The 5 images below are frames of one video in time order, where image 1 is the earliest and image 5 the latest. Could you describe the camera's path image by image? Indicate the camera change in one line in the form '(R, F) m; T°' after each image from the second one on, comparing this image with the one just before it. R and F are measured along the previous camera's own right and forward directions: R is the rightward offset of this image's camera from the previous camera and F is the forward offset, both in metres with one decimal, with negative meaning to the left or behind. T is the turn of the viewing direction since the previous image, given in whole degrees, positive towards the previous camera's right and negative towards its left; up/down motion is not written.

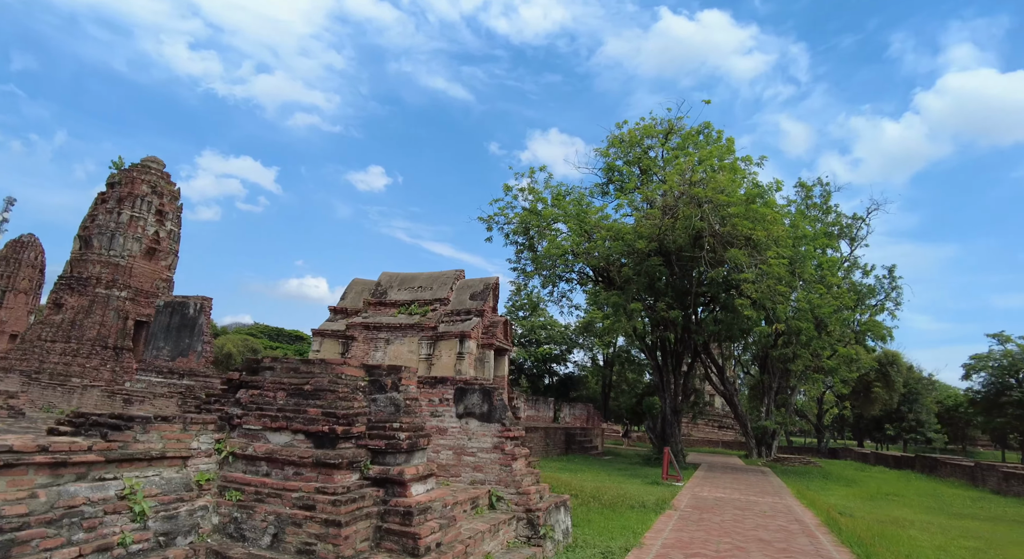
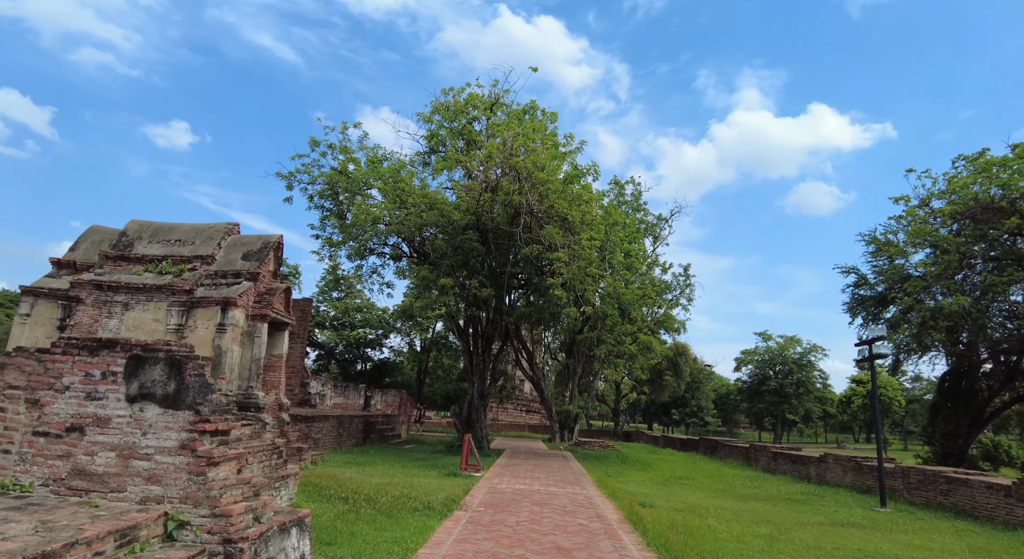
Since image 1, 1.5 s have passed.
(+0.7, +1.7) m; +17°
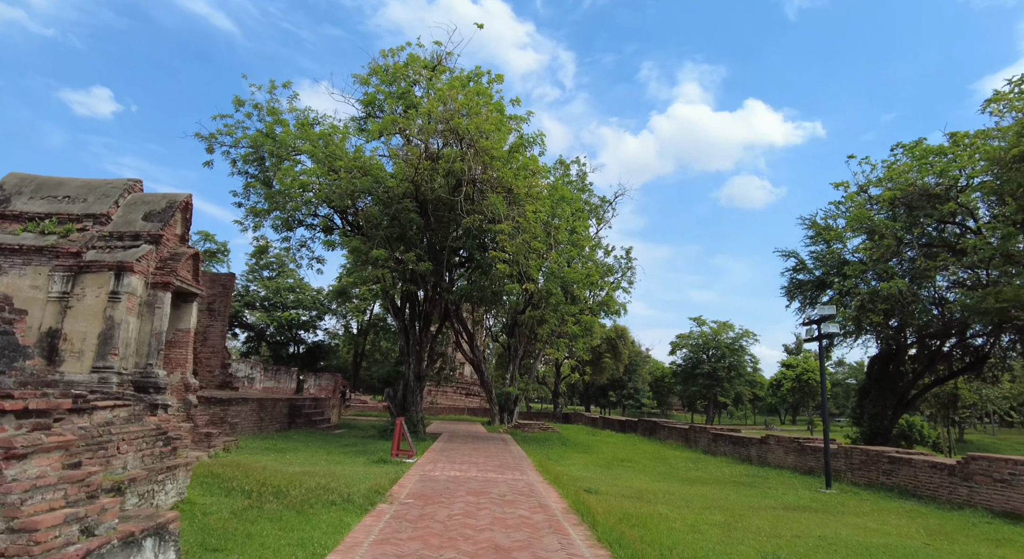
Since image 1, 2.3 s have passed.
(+0.1, +0.9) m; +6°
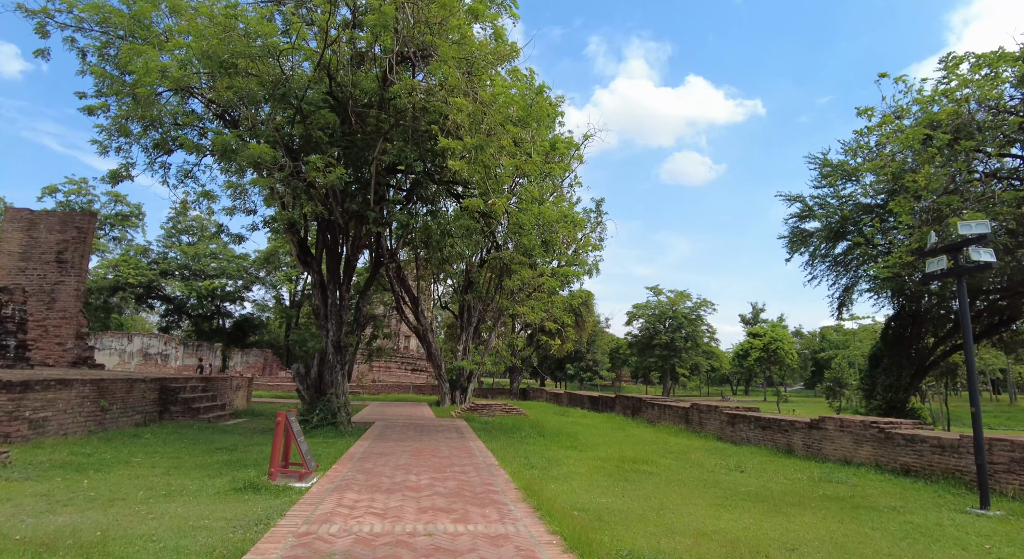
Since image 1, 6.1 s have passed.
(-0.2, +4.4) m; +5°
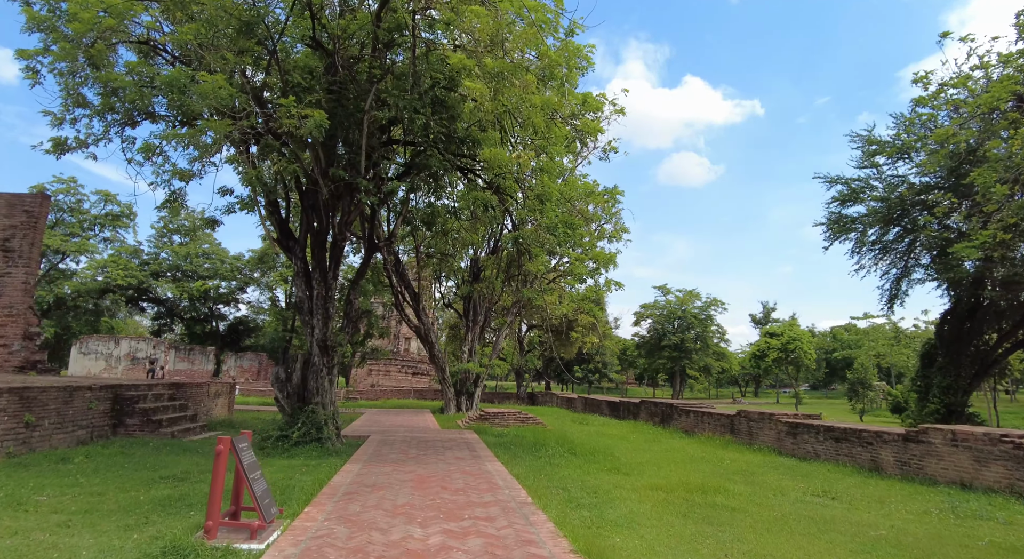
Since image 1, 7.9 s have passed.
(-0.4, +2.0) m; 0°
